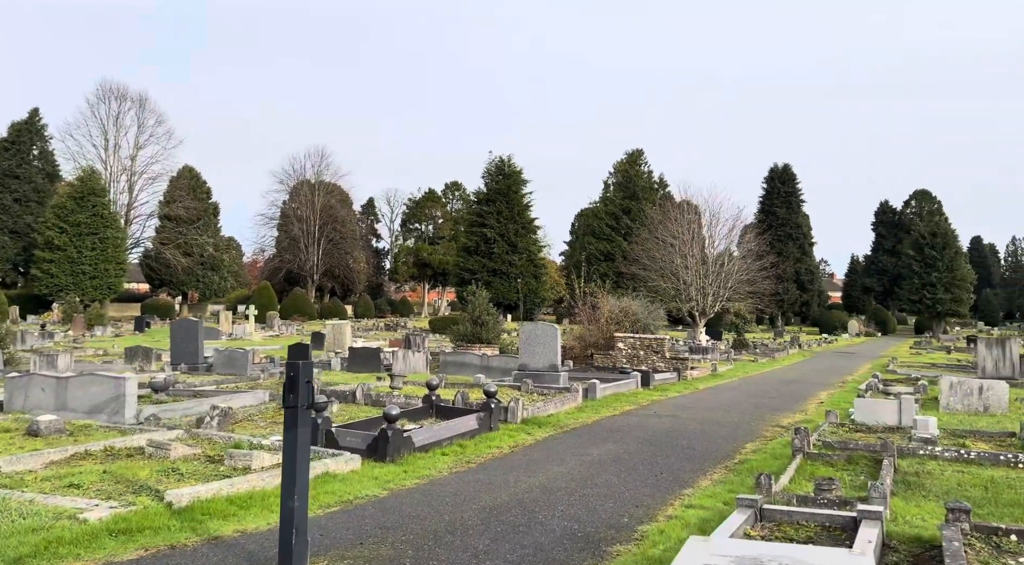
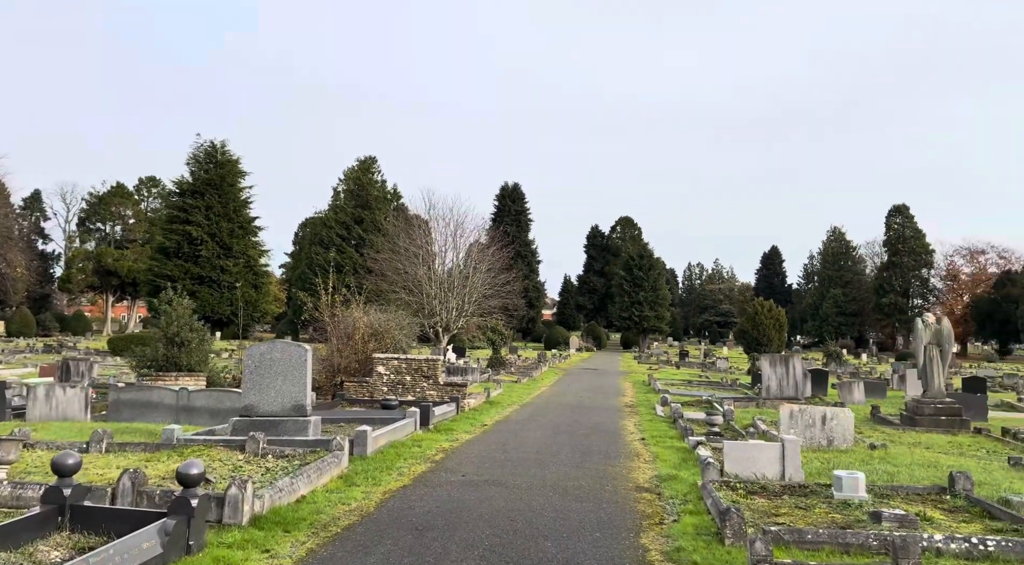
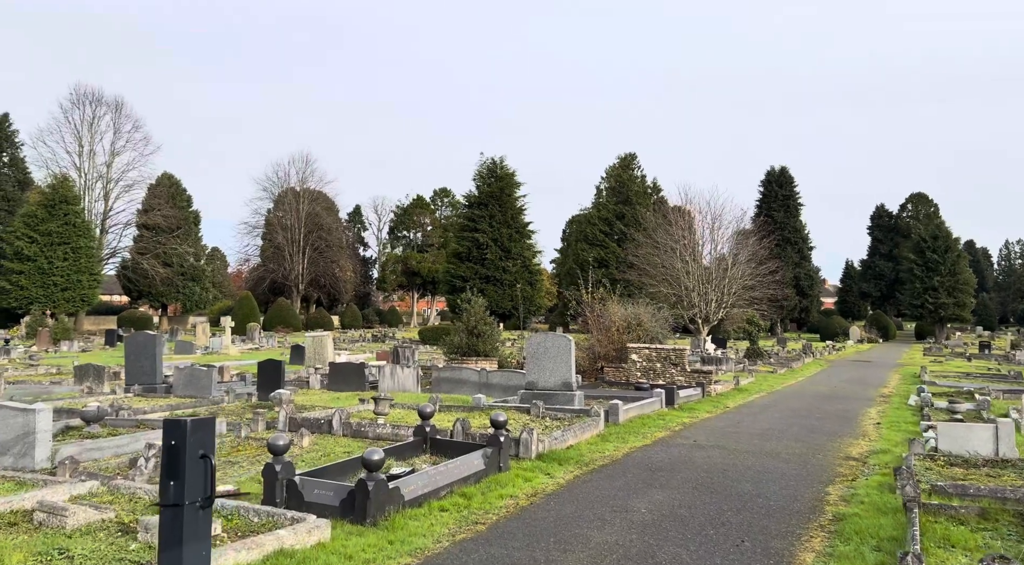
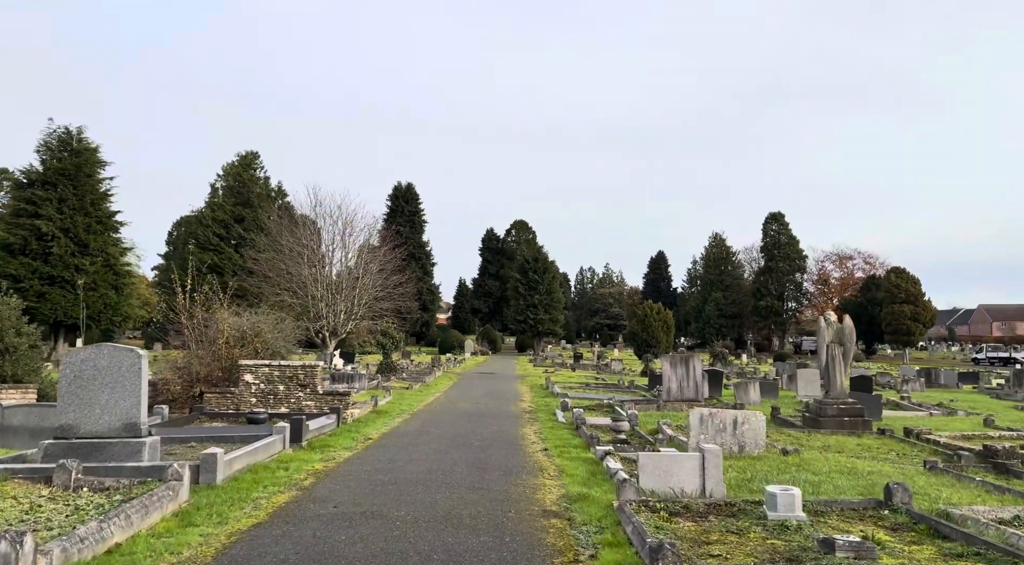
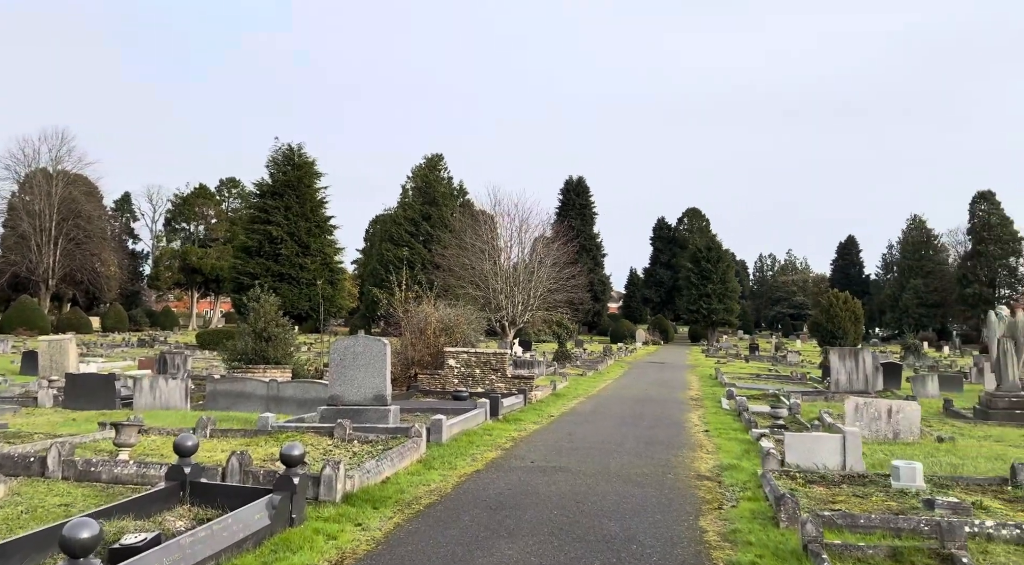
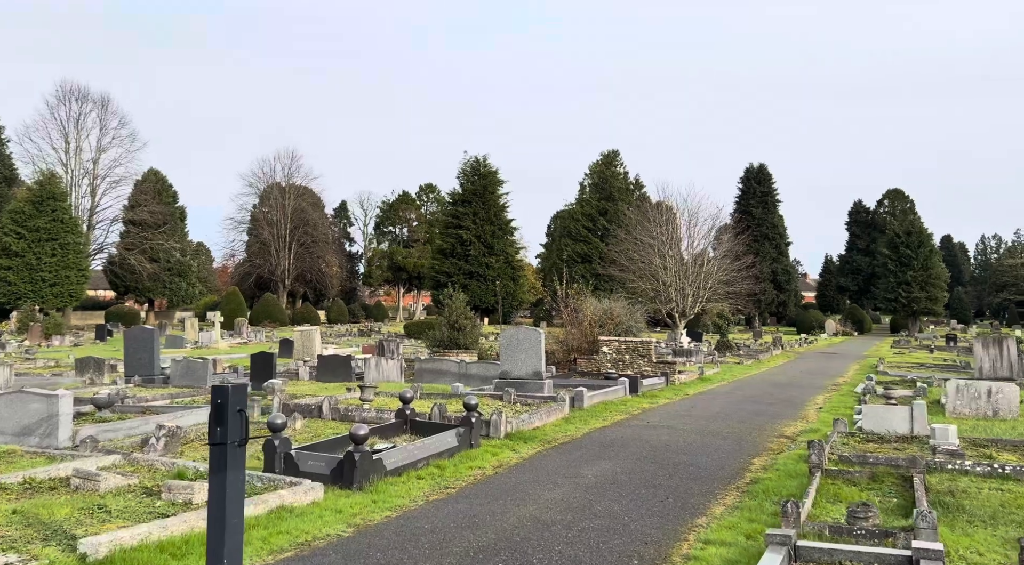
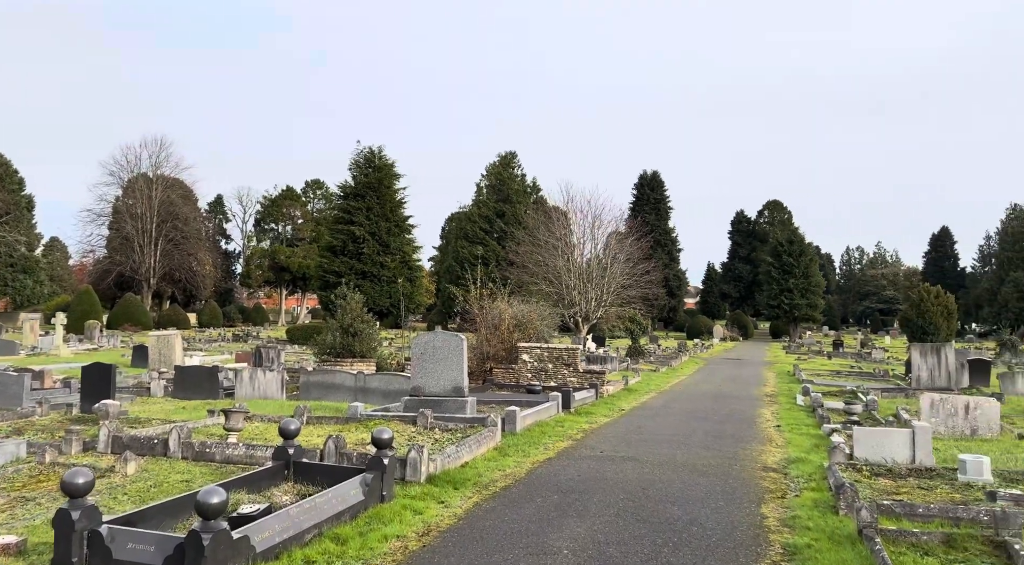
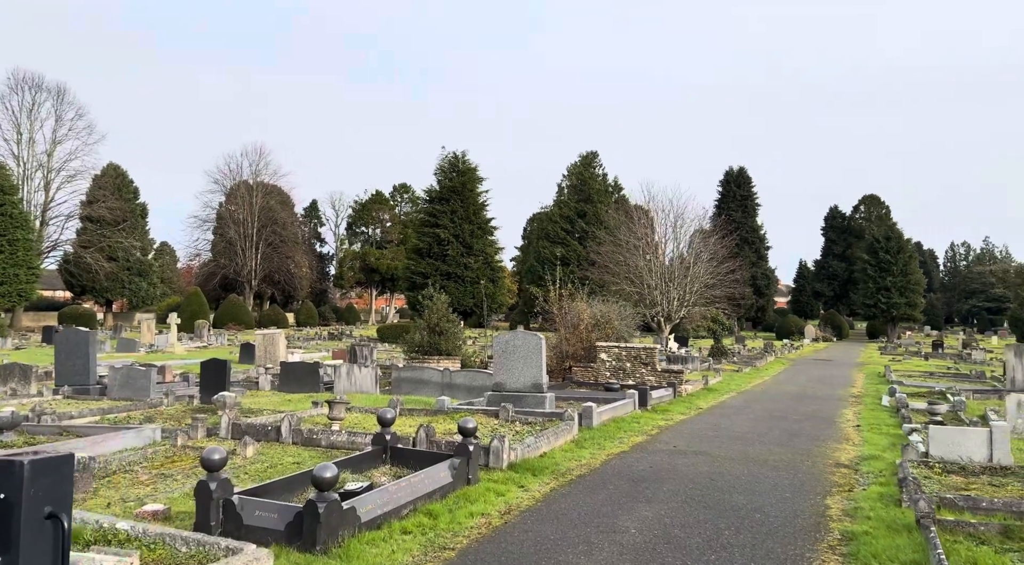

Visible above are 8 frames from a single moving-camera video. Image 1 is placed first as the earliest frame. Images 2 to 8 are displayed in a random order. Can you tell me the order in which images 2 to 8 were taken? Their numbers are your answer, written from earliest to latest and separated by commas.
6, 3, 8, 7, 5, 2, 4
